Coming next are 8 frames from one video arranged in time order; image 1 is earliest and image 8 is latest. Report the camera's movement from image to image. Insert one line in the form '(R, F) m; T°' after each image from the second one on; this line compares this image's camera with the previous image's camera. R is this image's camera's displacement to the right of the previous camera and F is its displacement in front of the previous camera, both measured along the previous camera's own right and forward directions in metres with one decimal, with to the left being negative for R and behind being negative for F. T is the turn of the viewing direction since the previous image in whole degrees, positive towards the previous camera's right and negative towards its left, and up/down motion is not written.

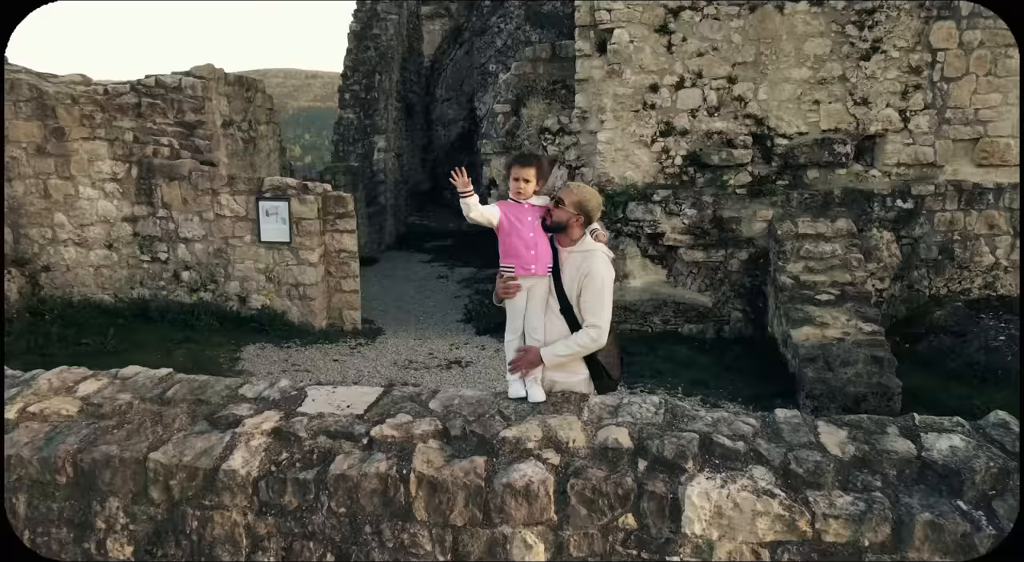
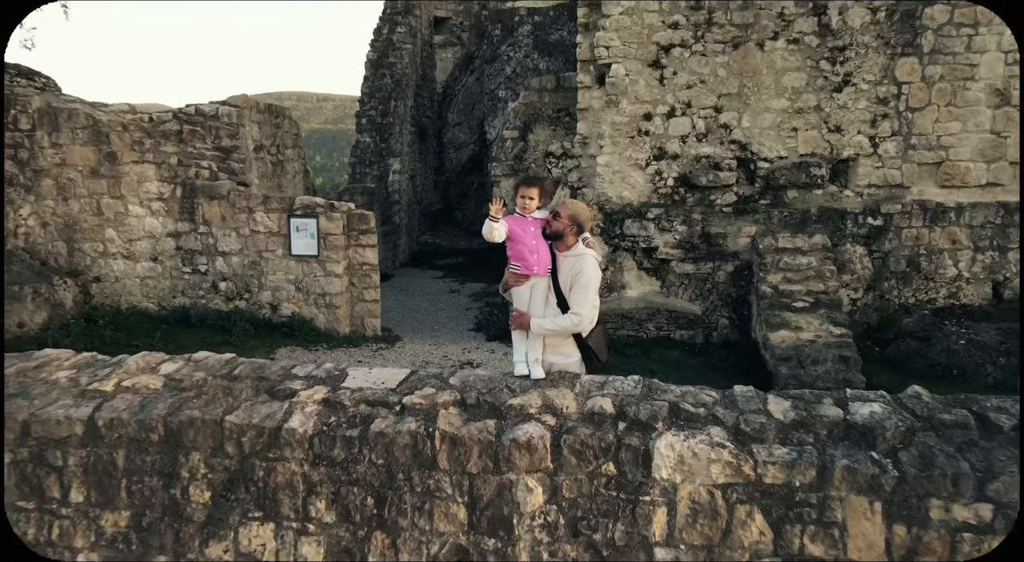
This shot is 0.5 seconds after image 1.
(0.0, -0.3) m; -1°
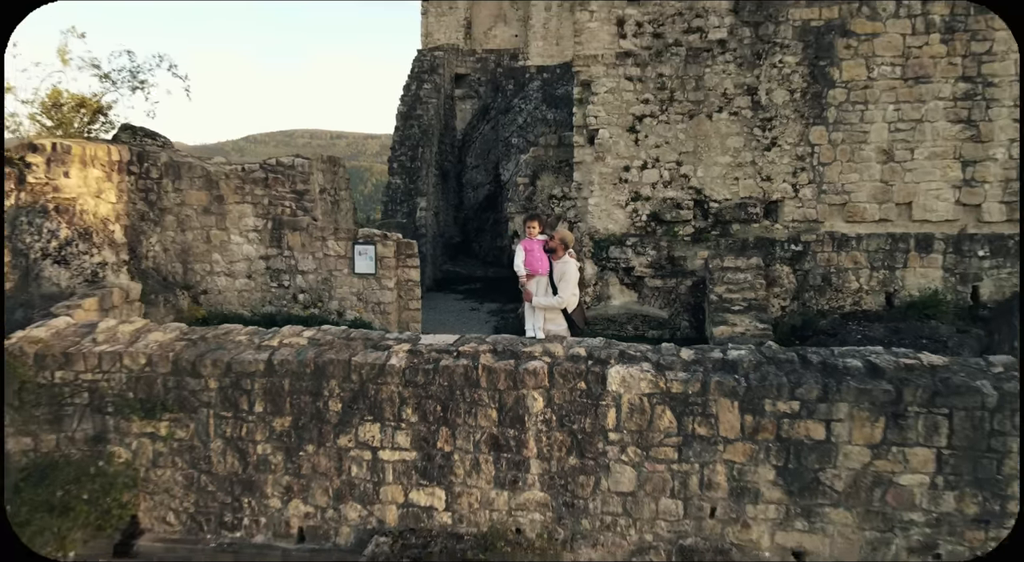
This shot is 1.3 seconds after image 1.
(0.0, -1.1) m; -1°
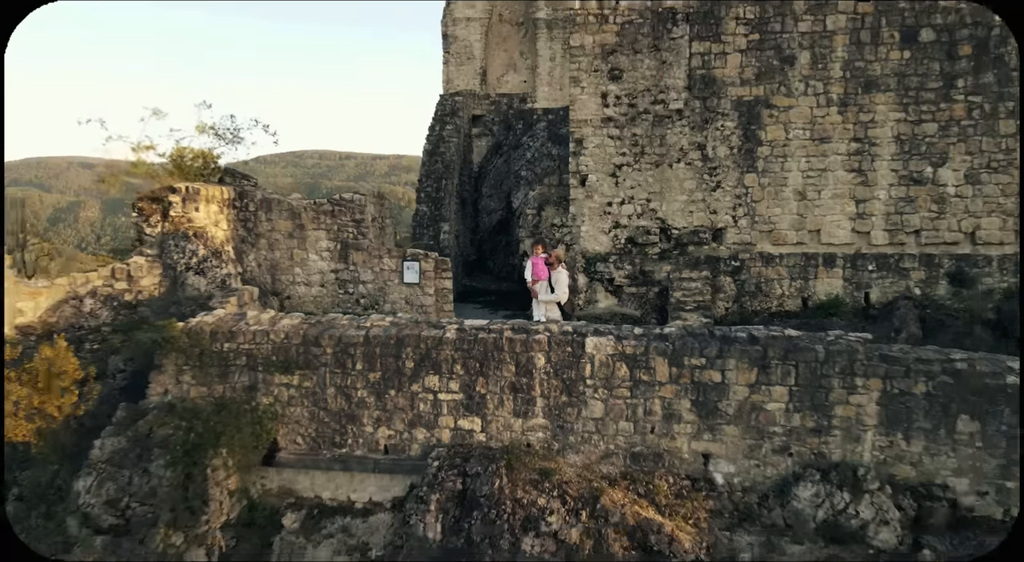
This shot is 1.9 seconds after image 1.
(0.0, -1.5) m; -1°
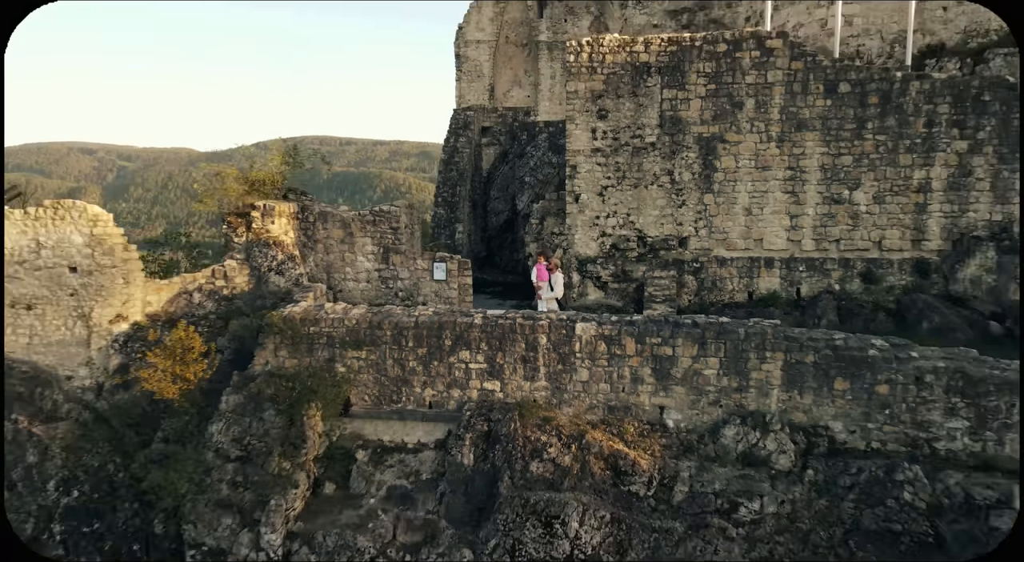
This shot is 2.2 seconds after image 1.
(-0.1, -1.6) m; 0°
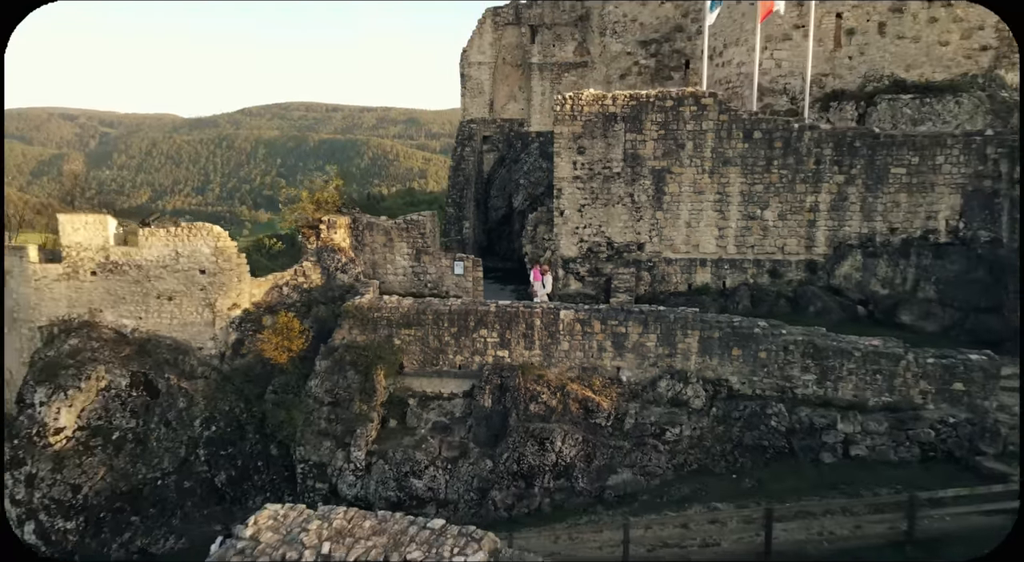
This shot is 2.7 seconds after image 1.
(-0.2, -2.5) m; +1°
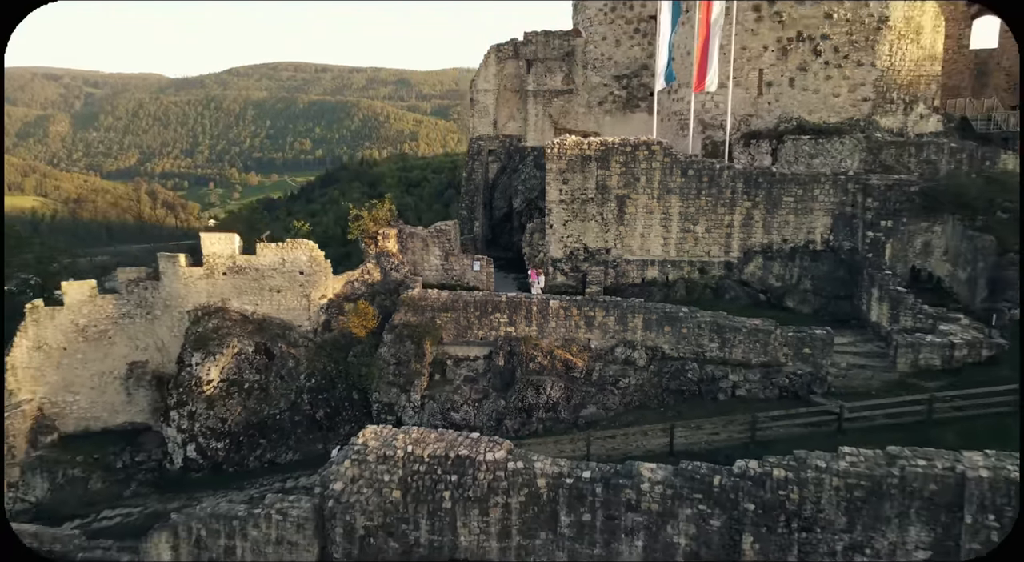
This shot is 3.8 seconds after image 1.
(-0.2, -3.8) m; +1°
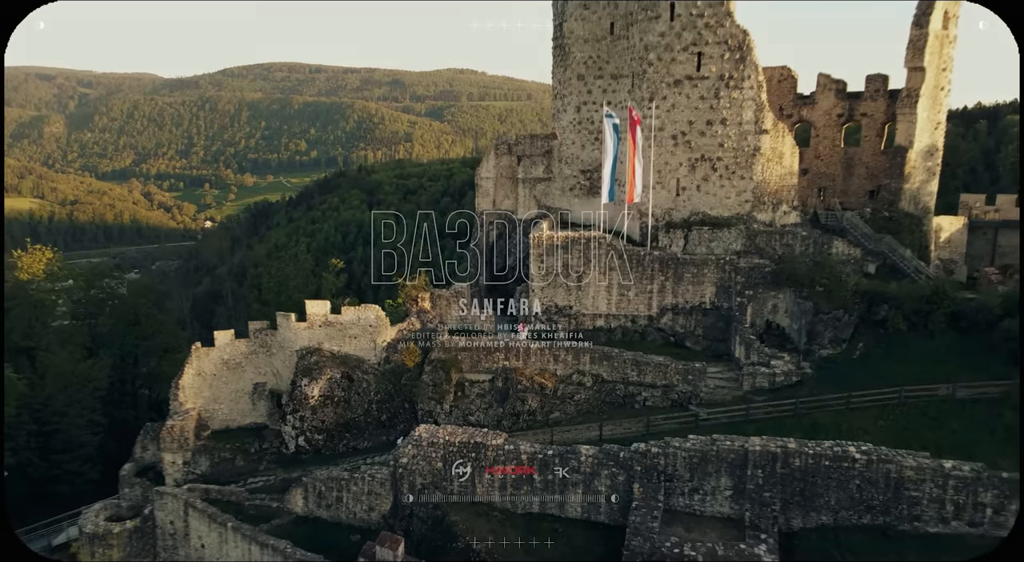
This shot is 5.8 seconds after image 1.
(0.0, -6.8) m; 0°
